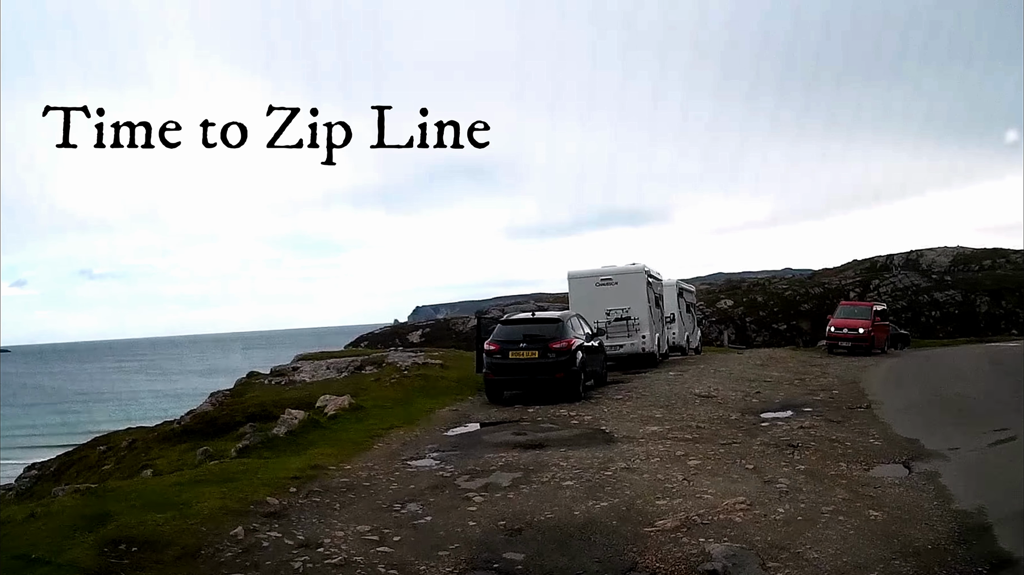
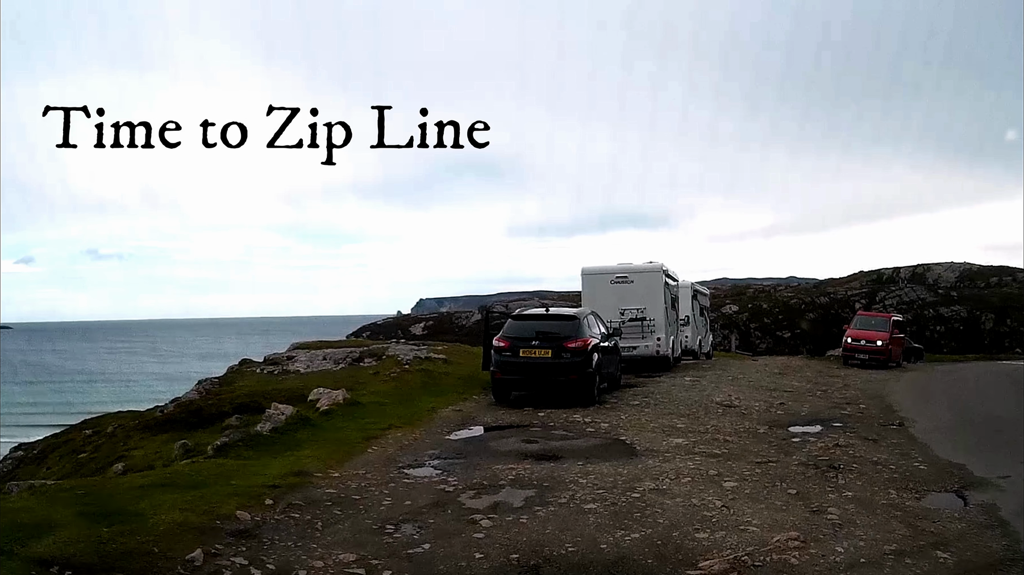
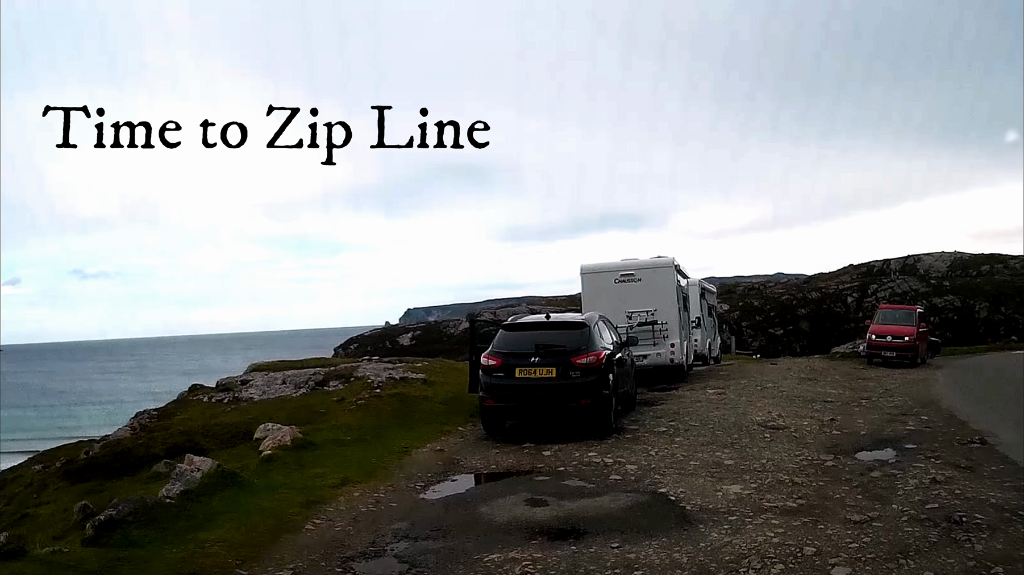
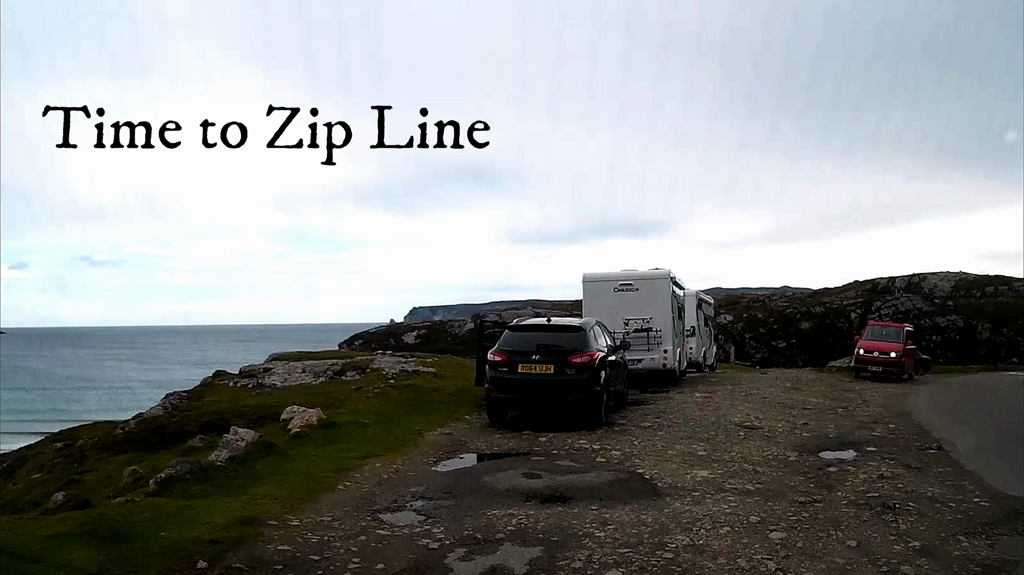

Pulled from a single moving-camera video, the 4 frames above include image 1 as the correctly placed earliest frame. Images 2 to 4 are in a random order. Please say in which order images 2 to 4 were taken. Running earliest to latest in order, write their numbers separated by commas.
2, 4, 3
